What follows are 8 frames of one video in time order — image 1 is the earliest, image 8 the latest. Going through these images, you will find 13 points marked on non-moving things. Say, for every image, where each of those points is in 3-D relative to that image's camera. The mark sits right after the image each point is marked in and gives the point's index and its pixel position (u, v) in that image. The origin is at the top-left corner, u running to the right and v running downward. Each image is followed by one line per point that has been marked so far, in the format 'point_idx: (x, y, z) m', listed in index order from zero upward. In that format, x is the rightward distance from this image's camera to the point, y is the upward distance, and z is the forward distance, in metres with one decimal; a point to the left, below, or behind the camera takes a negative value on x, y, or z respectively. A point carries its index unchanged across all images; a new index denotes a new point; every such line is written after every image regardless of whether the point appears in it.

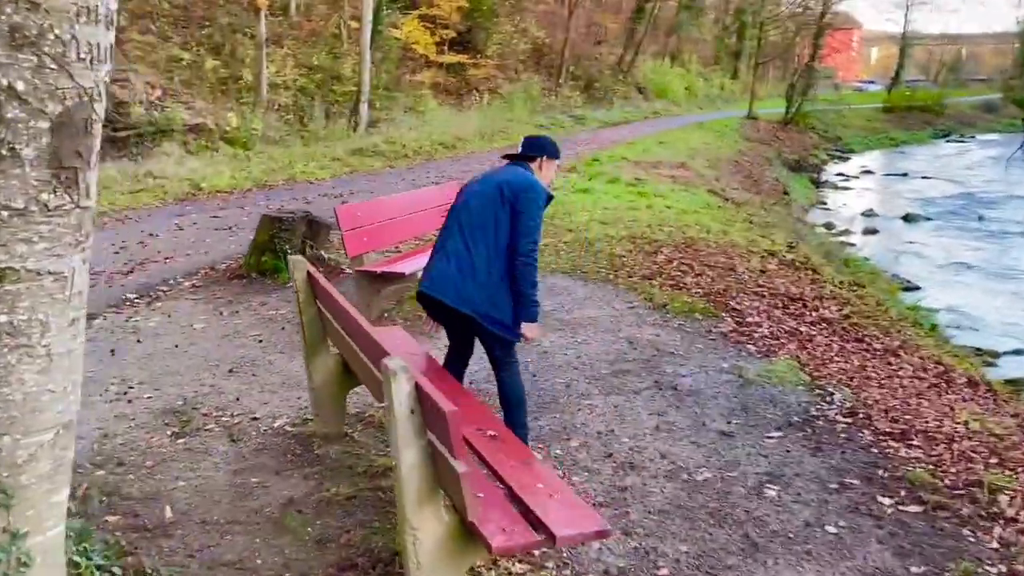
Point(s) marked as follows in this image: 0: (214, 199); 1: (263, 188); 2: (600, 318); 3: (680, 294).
0: (-5.3, +1.5, +15.9) m
1: (-5.2, +2.0, +18.2) m
2: (+0.8, -0.3, +8.1) m
3: (+1.9, -0.1, +8.6) m
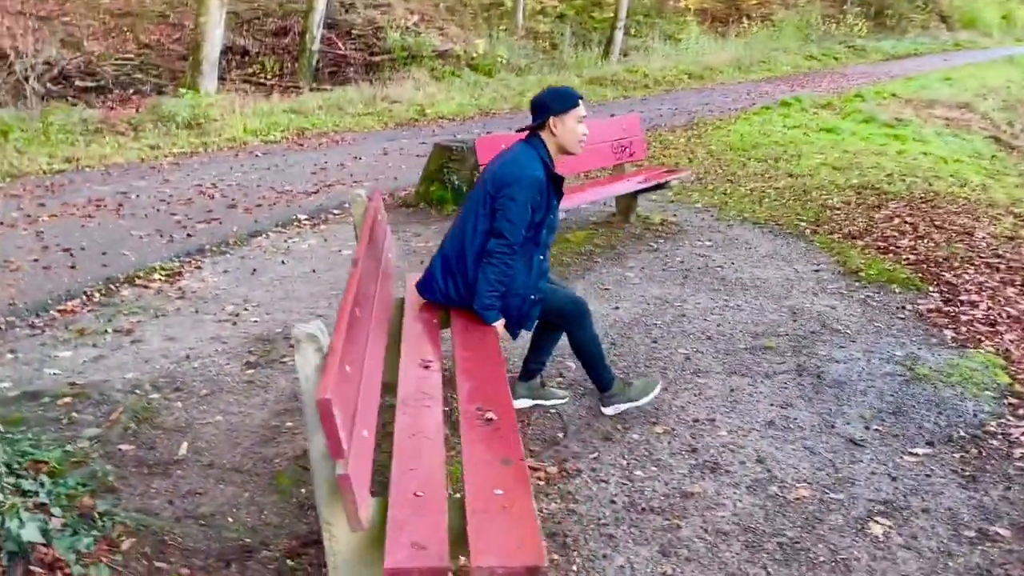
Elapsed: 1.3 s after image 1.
0: (-1.3, +2.9, +16.0) m
1: (-0.5, +3.6, +18.1) m
2: (+2.1, +0.1, +7.0) m
3: (+3.2, +0.1, +7.2) m
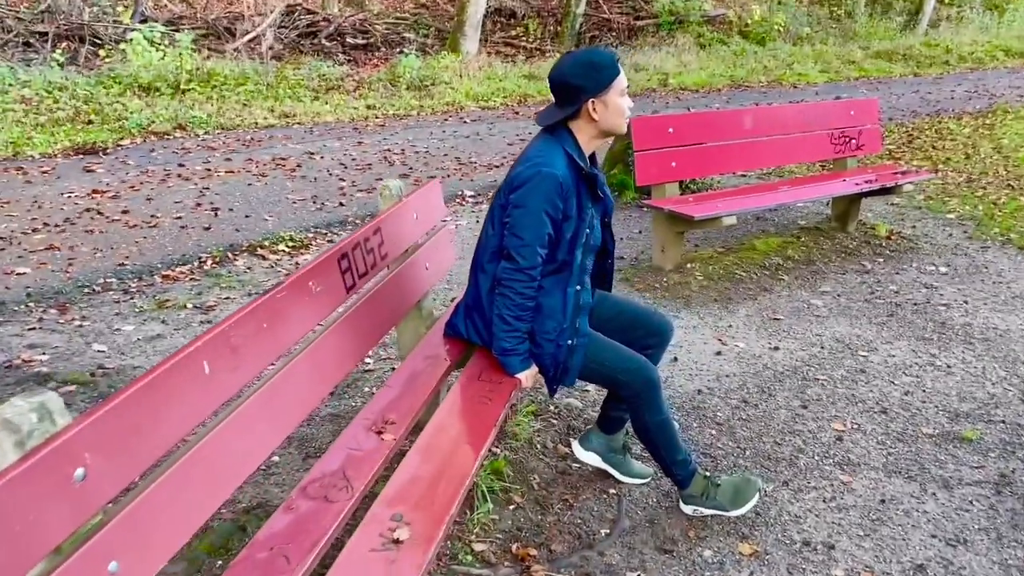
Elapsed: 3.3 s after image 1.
0: (+2.7, +3.1, +14.7) m
1: (+4.2, +3.7, +16.4) m
2: (+3.0, -0.3, +5.2) m
3: (+4.1, -0.3, +5.0) m
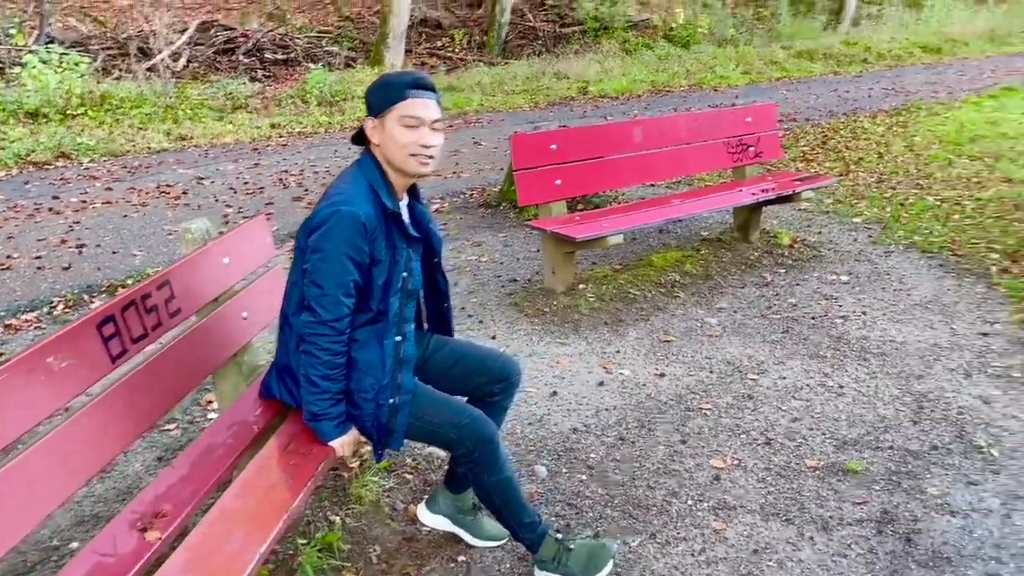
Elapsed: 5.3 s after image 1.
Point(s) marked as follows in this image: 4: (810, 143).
0: (+1.3, +2.9, +14.5) m
1: (+2.7, +3.6, +16.3) m
2: (+2.3, -0.3, +5.0) m
3: (+3.4, -0.3, +4.9) m
4: (+4.0, +1.9, +11.6) m
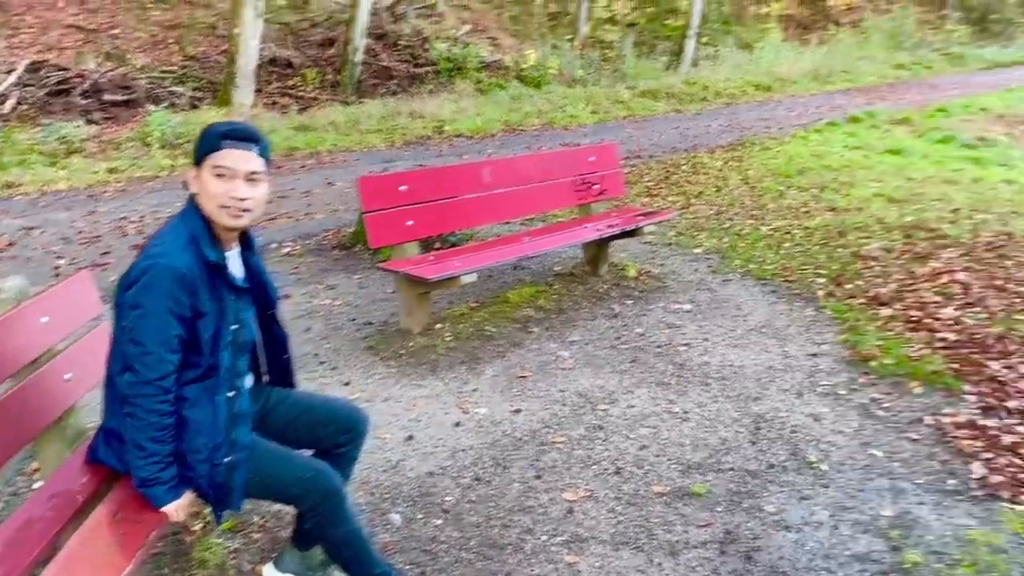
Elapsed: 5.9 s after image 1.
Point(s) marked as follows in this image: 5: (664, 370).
0: (-1.1, +2.3, +14.6) m
1: (0.0, +2.9, +16.6) m
2: (+1.4, -0.5, +5.3) m
3: (+2.6, -0.5, +5.3) m
4: (+2.0, +1.5, +12.2) m
5: (+0.9, -0.5, +5.3) m
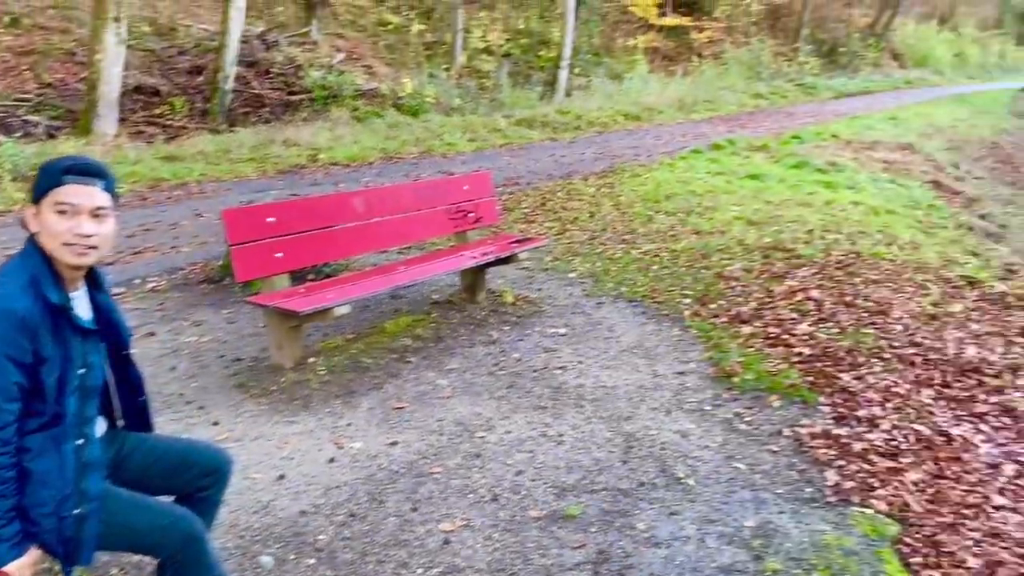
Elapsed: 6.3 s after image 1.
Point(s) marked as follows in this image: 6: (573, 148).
0: (-3.1, +1.8, +14.4) m
1: (-2.4, +2.4, +16.6) m
2: (+0.7, -0.6, +5.5) m
3: (+1.8, -0.6, +5.6) m
4: (+0.3, +1.2, +12.4) m
5: (+0.2, -0.7, +5.4) m
6: (+1.3, +3.0, +18.4) m
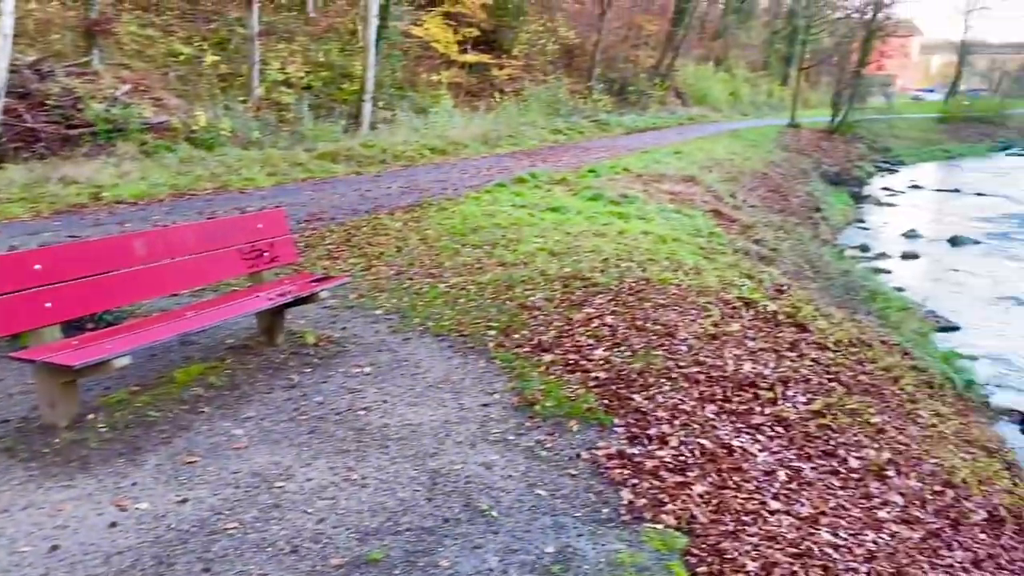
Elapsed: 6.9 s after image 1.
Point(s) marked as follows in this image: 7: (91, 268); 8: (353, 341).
0: (-6.2, +1.1, +13.5) m
1: (-6.0, +1.6, +15.8) m
2: (-0.5, -0.9, +5.5) m
3: (+0.5, -0.8, +5.9) m
4: (-2.5, +0.7, +12.2) m
5: (-1.0, -0.9, +5.3) m
6: (-2.9, +2.2, +18.4) m
7: (-2.6, +0.1, +5.5) m
8: (-1.3, -0.5, +7.3) m
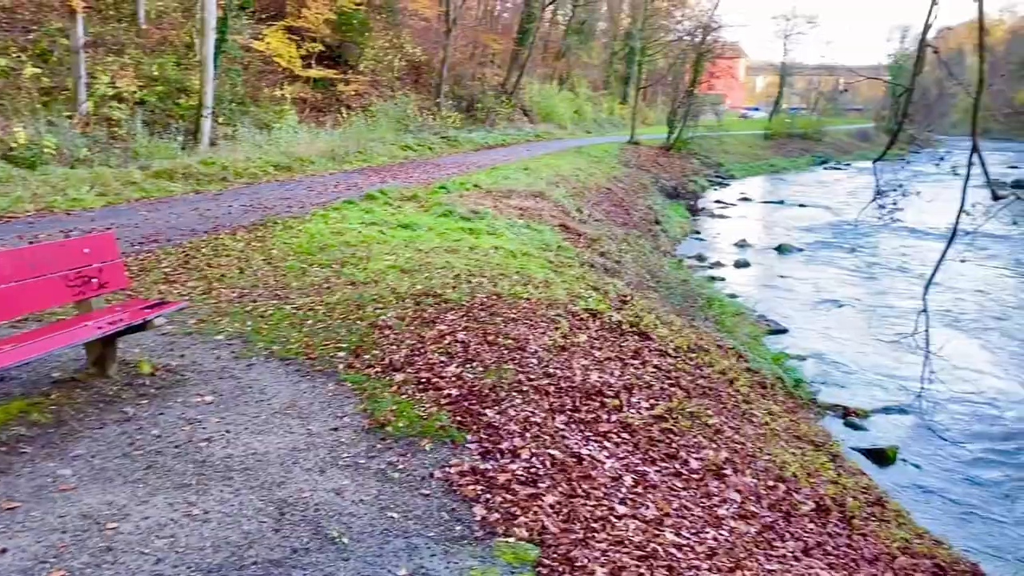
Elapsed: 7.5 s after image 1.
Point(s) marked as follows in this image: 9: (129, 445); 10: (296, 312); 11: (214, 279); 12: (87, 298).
0: (-8.5, +0.6, +12.3) m
1: (-8.6, +1.1, +14.6) m
2: (-1.5, -1.0, +5.3) m
3: (-0.5, -0.9, +5.9) m
4: (-4.5, +0.3, +11.6) m
5: (-1.9, -1.1, +5.1) m
6: (-6.0, +1.8, +17.7) m
7: (-3.5, -0.1, +5.0) m
8: (-2.5, -0.7, +6.9) m
9: (-2.4, -1.0, +5.4) m
10: (-2.2, -0.2, +8.7) m
11: (-3.6, +0.1, +10.5) m
12: (-3.2, -0.1, +6.6) m
